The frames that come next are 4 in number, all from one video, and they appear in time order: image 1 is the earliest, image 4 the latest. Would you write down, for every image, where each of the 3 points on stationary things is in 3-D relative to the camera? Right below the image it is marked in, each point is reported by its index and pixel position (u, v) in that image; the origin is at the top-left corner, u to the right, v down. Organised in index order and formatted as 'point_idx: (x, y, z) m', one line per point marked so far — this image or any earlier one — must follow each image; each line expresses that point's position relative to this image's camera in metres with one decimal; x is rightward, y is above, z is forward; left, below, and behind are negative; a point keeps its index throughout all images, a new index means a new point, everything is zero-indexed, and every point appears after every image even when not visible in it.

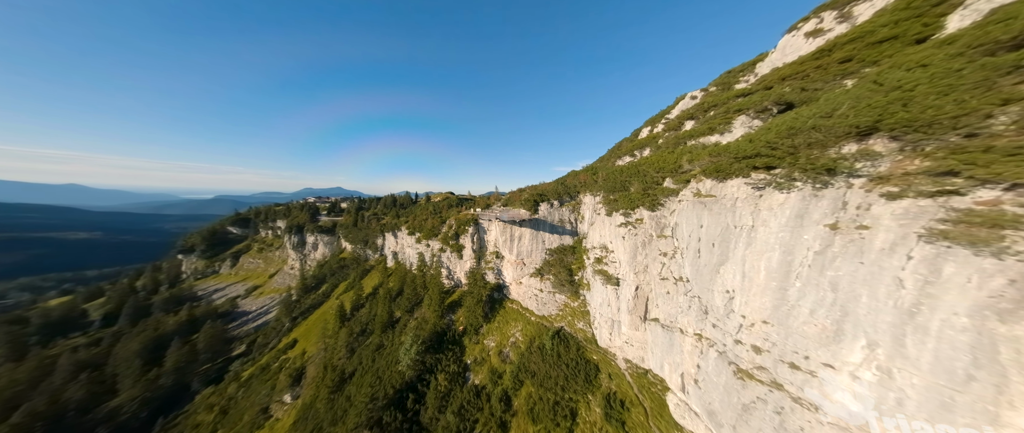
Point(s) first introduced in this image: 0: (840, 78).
0: (+24.0, +10.1, +15.4) m
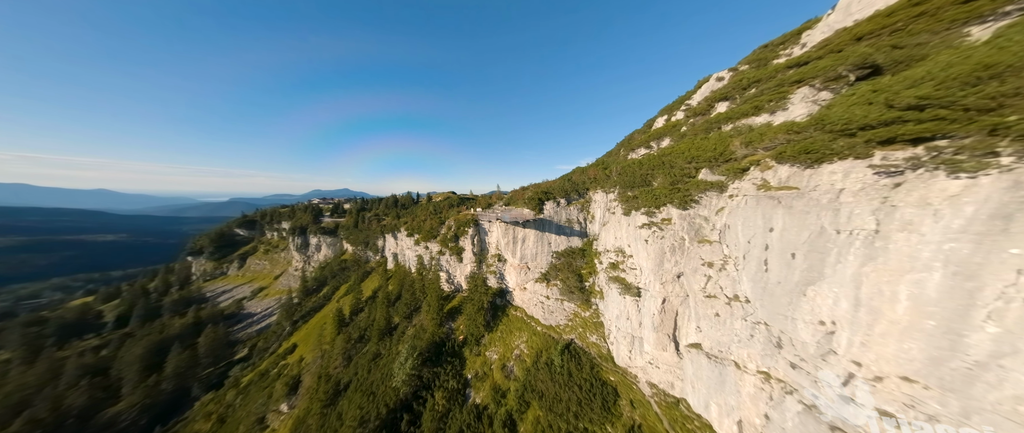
0: (+24.0, +10.2, +11.3) m
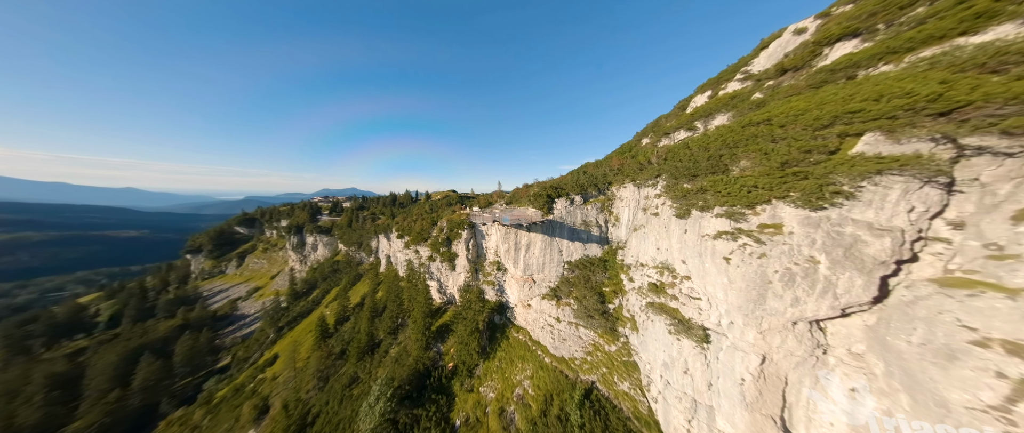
0: (+24.0, +9.9, +2.6) m
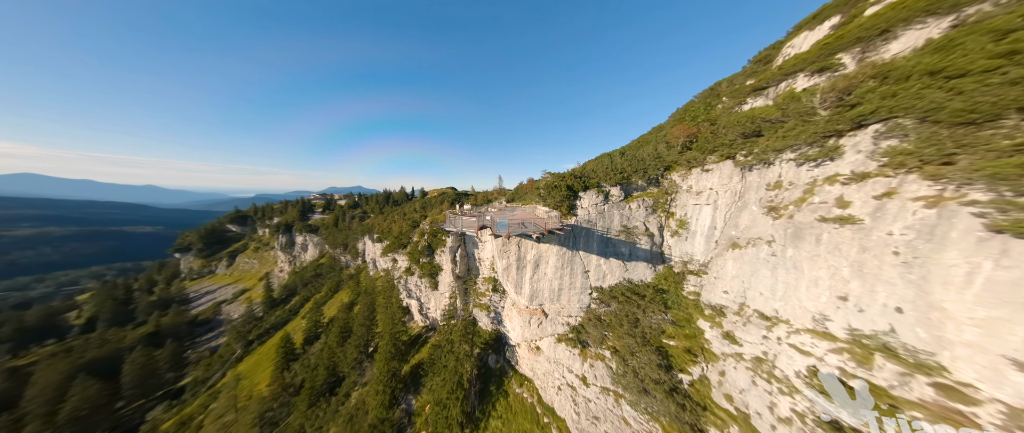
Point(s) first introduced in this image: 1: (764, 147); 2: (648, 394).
0: (+24.0, +9.4, -9.8) m
1: (+16.6, +4.8, +13.8) m
2: (+10.8, -14.1, +16.5) m
